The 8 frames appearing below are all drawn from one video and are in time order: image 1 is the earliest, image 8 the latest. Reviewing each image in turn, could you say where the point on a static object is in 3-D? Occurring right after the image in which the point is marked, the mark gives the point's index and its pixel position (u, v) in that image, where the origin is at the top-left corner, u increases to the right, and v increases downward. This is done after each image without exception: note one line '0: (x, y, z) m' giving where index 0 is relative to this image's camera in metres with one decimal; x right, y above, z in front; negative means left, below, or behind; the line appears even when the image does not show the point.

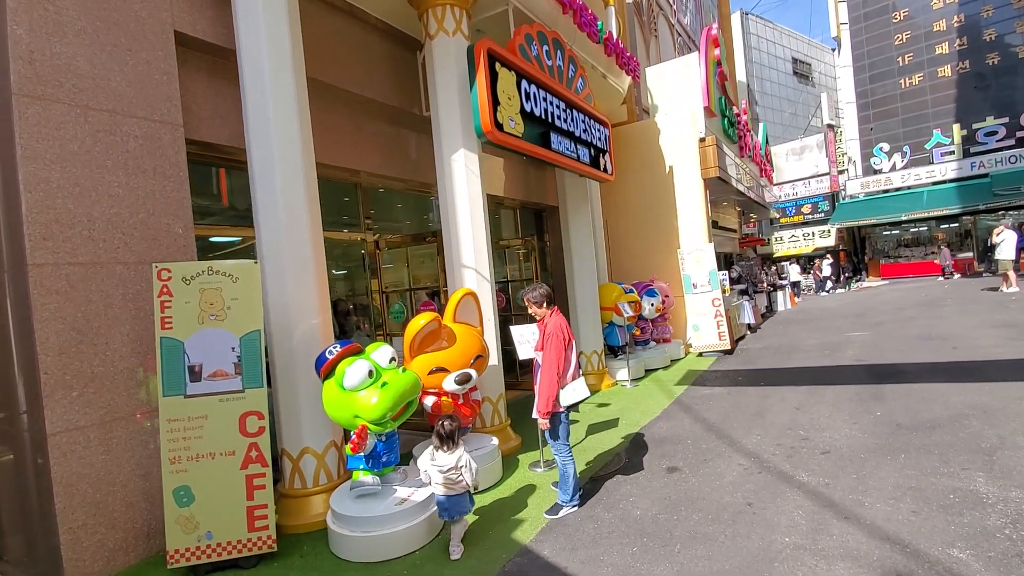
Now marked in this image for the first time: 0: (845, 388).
0: (+3.9, -1.2, +6.0) m
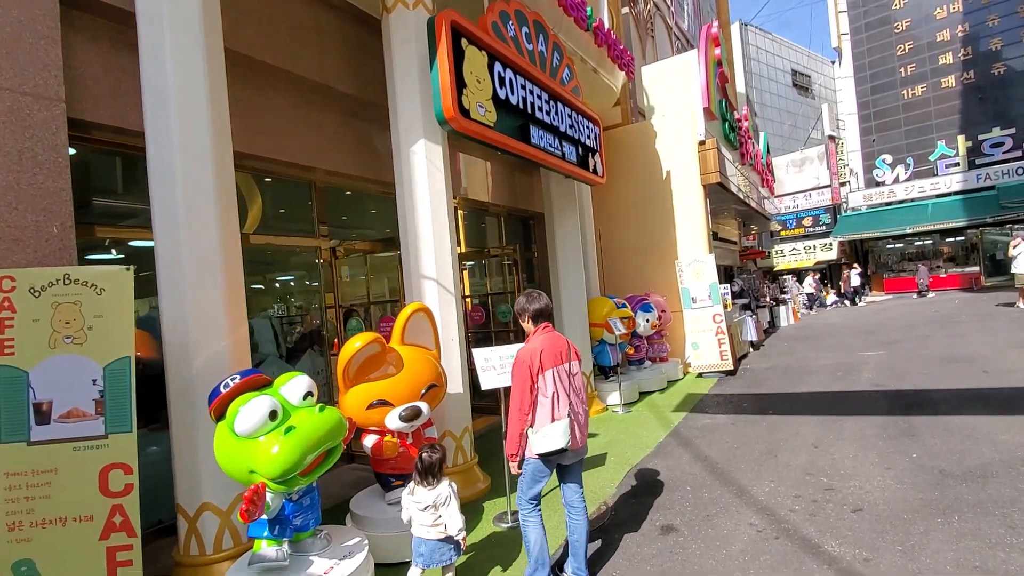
0: (+3.6, -1.3, +5.2) m
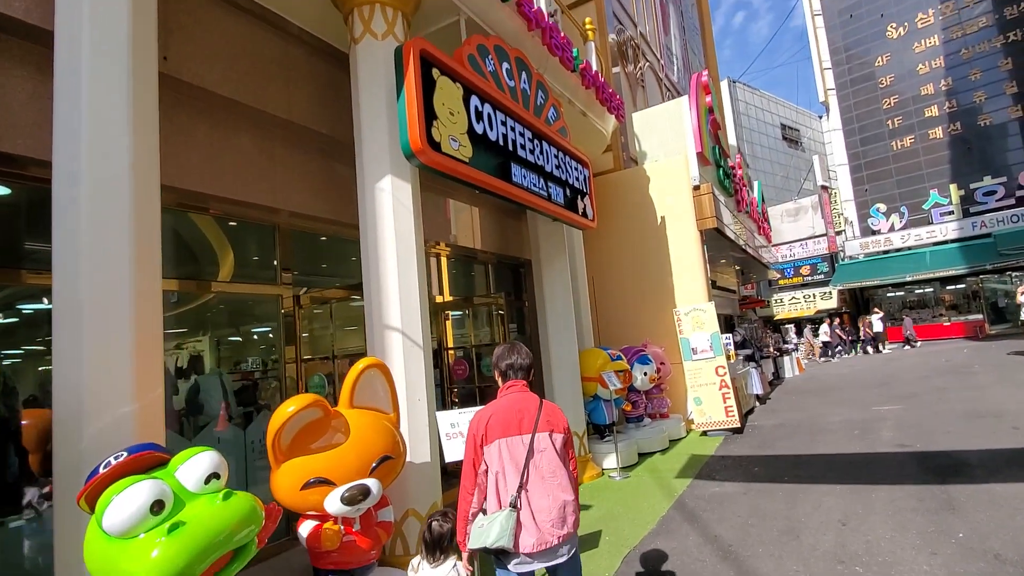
0: (+3.4, -1.8, +4.5) m
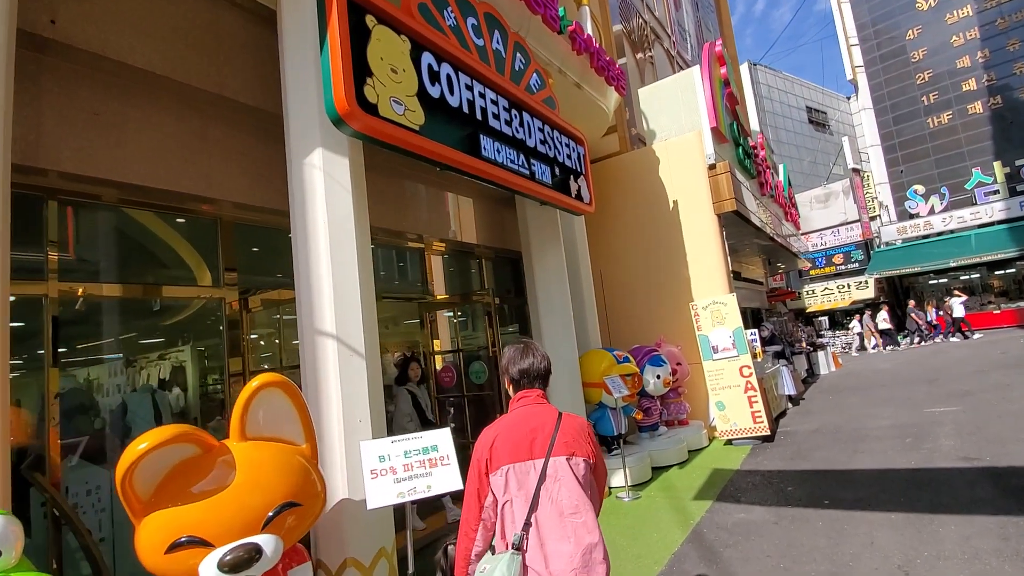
0: (+3.2, -1.6, +3.6) m
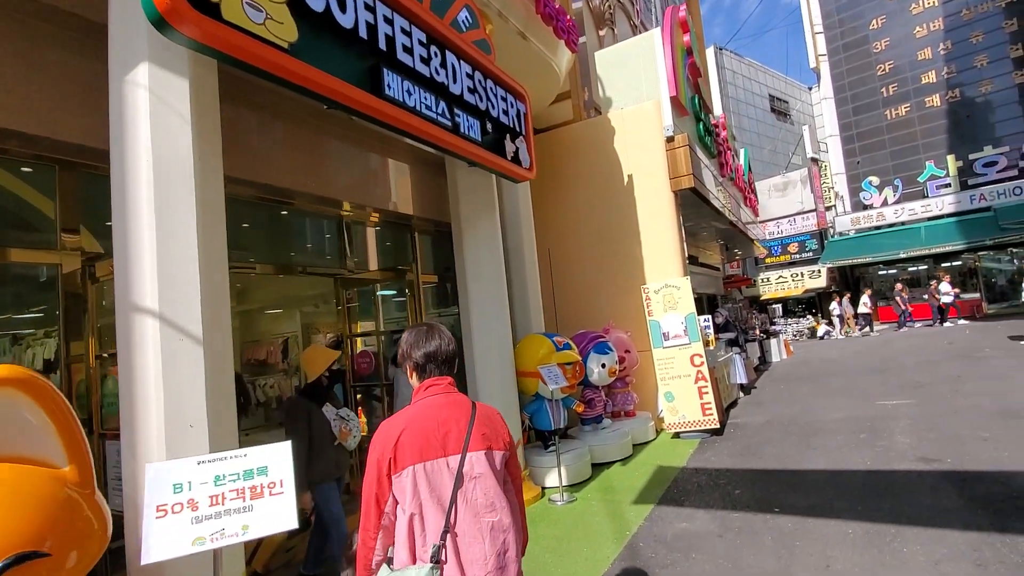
0: (+2.6, -1.5, +3.2) m
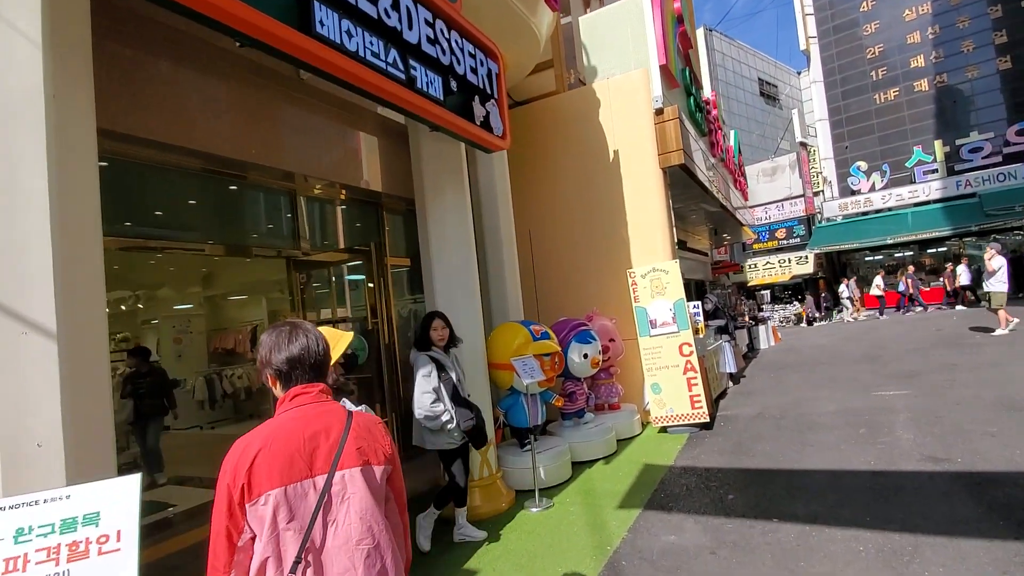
0: (+2.4, -1.4, +2.7) m
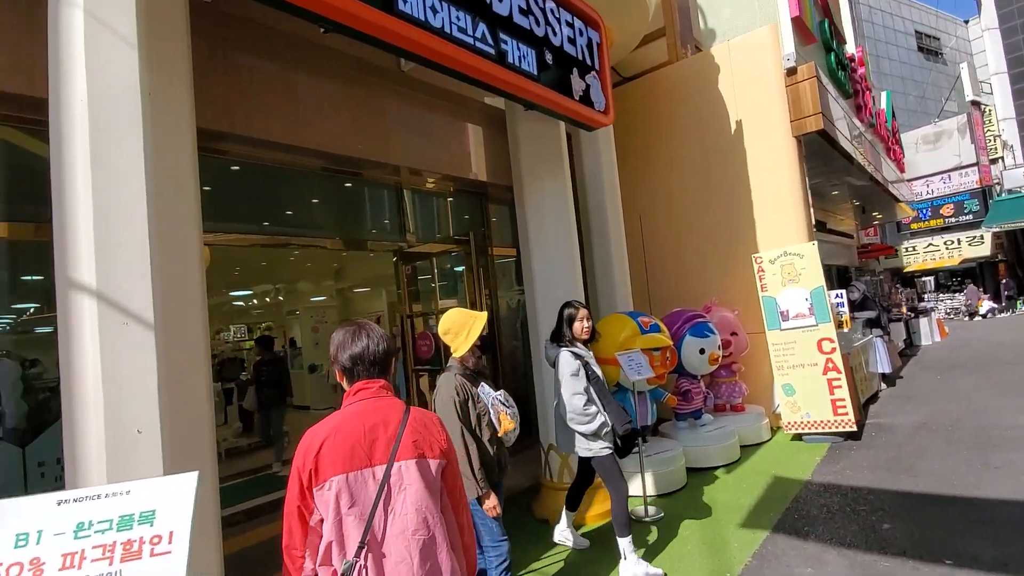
0: (+2.8, -1.4, +1.9) m
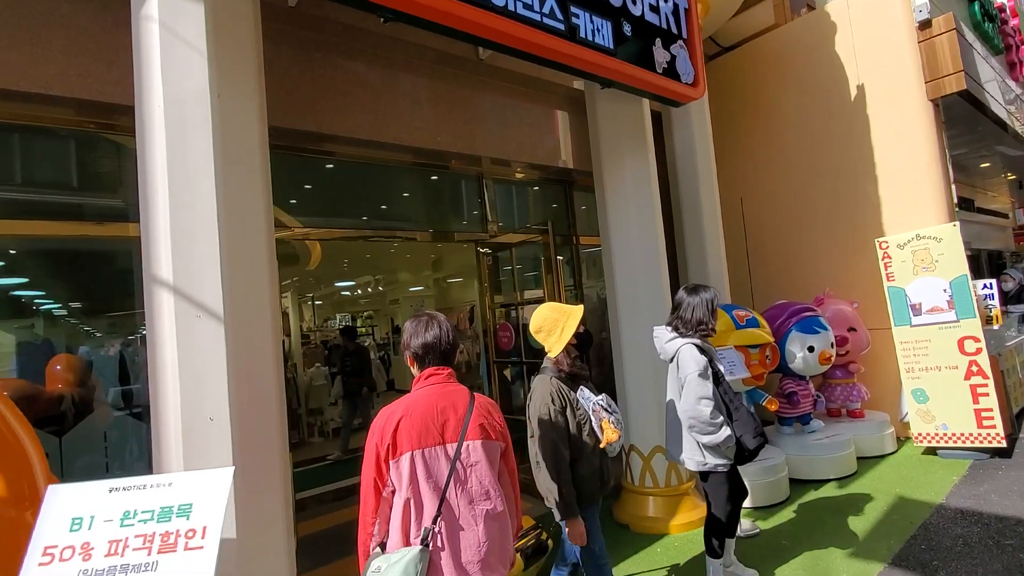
0: (+2.9, -1.3, +1.3) m
